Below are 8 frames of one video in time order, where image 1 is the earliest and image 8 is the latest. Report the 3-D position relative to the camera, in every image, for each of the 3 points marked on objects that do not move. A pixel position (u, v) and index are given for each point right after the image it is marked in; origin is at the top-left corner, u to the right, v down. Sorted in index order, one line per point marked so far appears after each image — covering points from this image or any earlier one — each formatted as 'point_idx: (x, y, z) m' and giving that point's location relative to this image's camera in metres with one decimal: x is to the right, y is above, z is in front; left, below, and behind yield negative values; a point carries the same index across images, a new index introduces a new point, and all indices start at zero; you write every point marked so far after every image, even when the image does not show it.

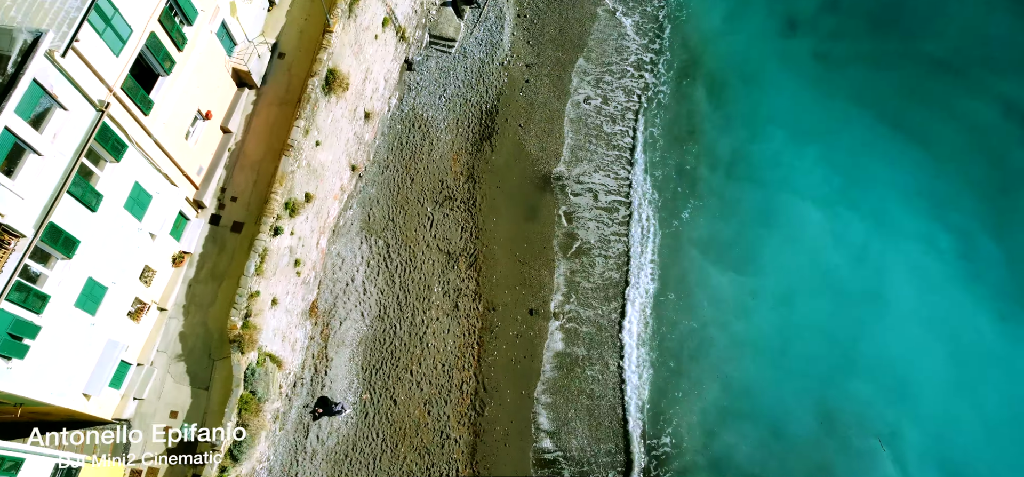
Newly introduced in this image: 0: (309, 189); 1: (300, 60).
0: (-5.5, +1.3, +19.4) m
1: (-5.5, +4.6, +18.9) m
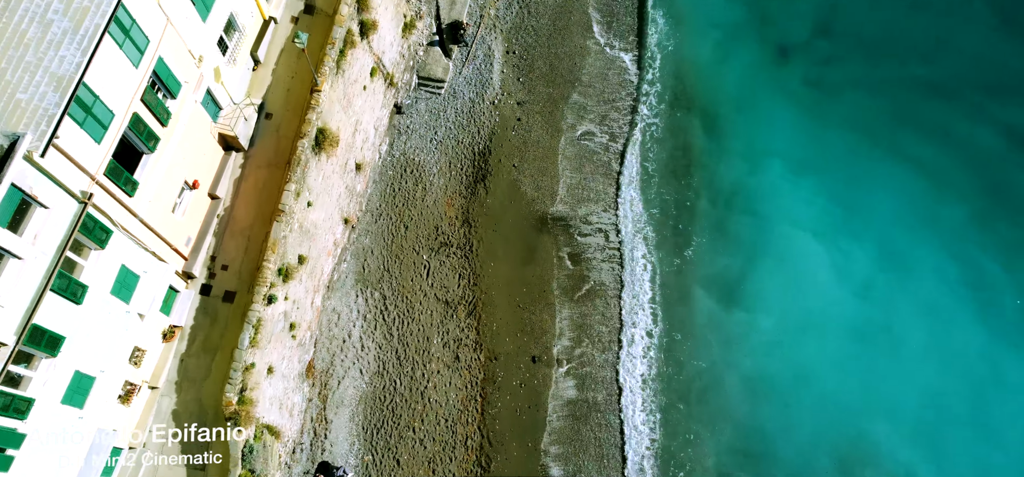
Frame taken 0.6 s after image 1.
0: (-5.5, -0.3, +18.8) m
1: (-5.7, +3.0, +18.3) m
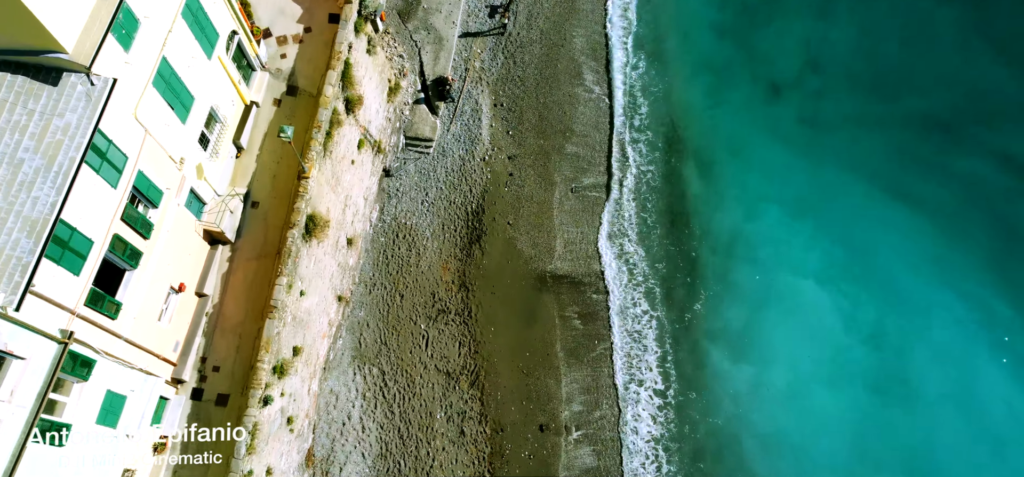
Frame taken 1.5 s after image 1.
0: (-5.3, -2.5, +17.9) m
1: (-5.7, +0.7, +17.5) m
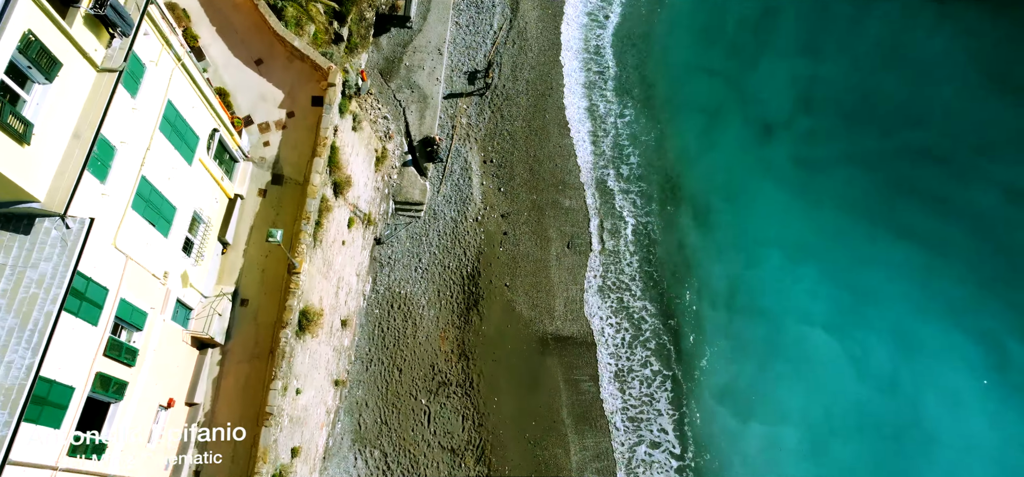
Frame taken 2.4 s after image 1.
0: (-5.1, -4.8, +17.1) m
1: (-5.6, -1.5, +16.6) m
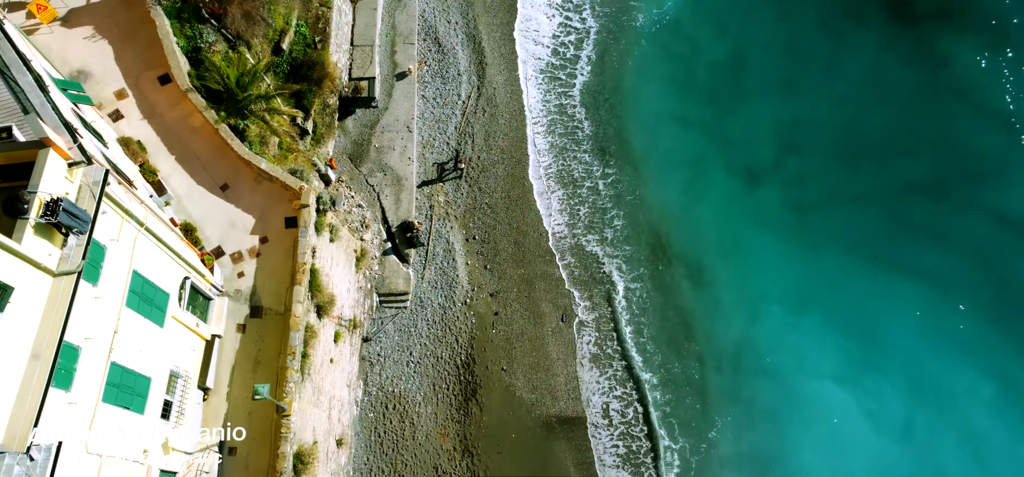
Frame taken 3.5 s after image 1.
0: (-4.6, -7.7, +15.8) m
1: (-5.4, -4.5, +15.4) m
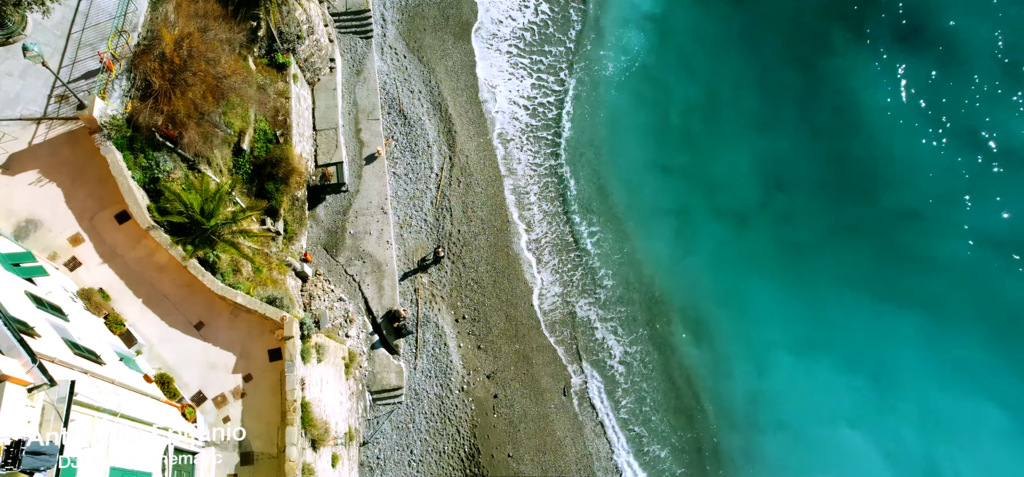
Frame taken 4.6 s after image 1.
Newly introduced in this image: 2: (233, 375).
0: (-3.7, -10.4, +14.5) m
1: (-4.9, -7.3, +14.1) m
2: (-5.8, -2.9, +15.2) m
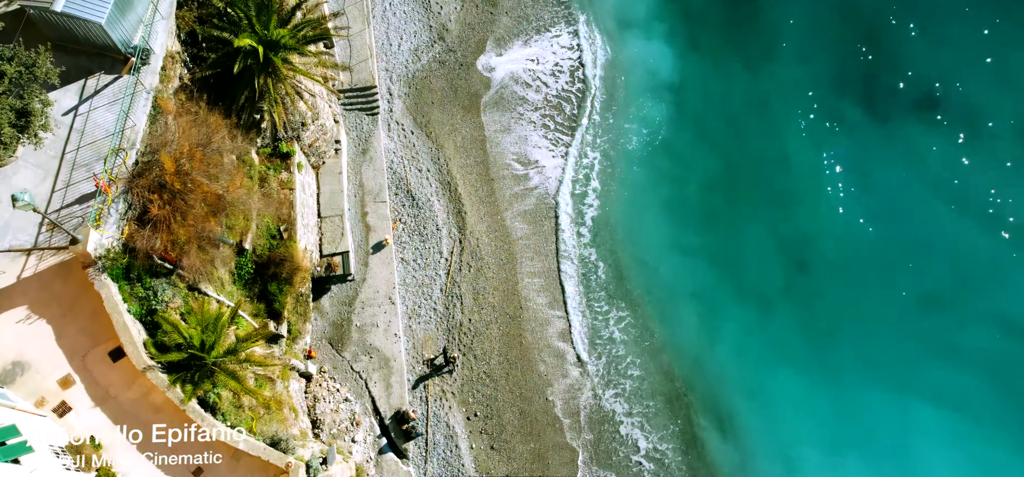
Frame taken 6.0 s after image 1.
0: (-3.2, -13.1, +13.1) m
1: (-4.4, -10.0, +12.8) m
2: (-5.4, -5.6, +14.0) m
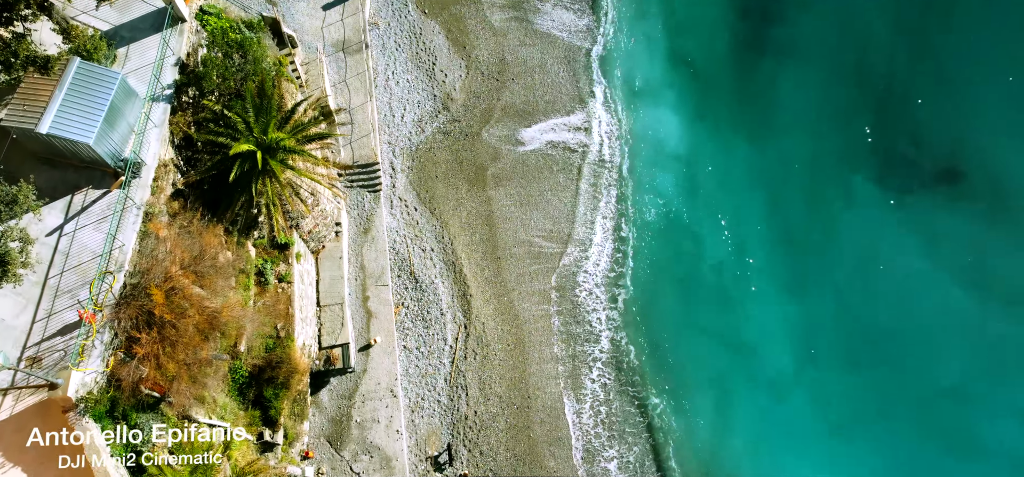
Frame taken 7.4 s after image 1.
0: (-3.0, -15.6, +11.7) m
1: (-4.1, -12.5, +11.5) m
2: (-5.1, -8.1, +12.8) m
